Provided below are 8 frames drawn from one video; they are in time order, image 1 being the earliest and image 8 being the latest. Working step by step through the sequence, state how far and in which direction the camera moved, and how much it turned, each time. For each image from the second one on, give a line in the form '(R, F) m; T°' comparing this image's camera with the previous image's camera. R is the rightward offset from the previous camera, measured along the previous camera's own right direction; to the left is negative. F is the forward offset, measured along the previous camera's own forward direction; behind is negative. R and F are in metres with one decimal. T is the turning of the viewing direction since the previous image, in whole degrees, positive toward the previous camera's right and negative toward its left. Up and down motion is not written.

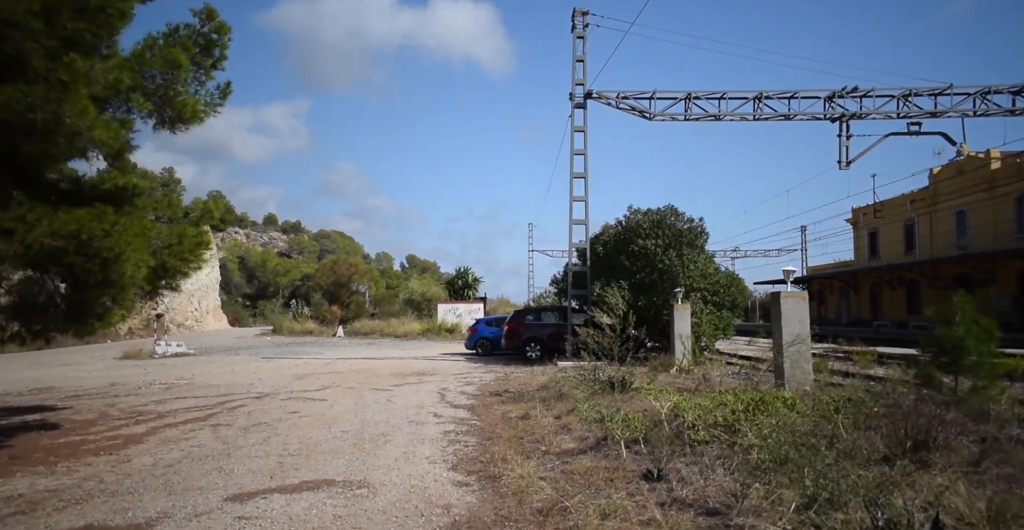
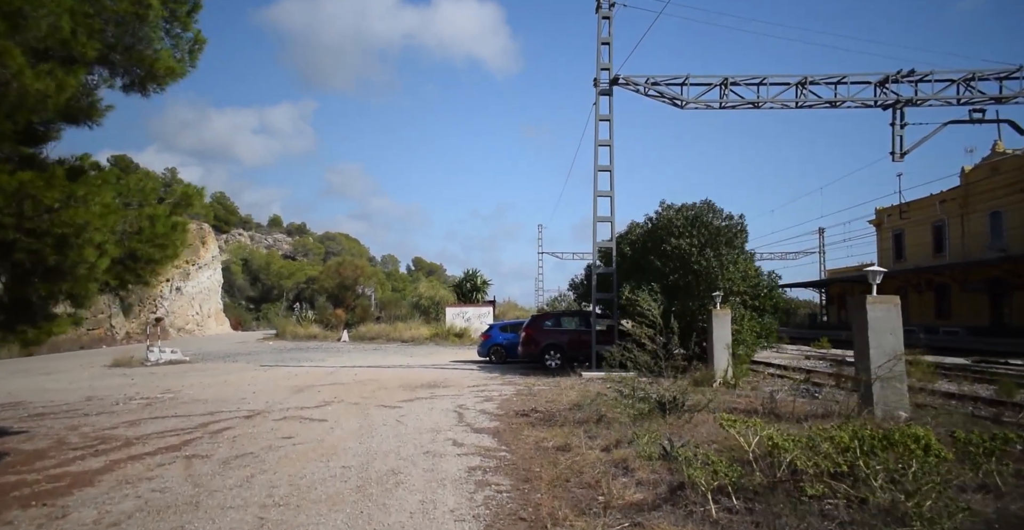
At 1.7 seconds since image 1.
(-0.4, +1.6) m; -1°
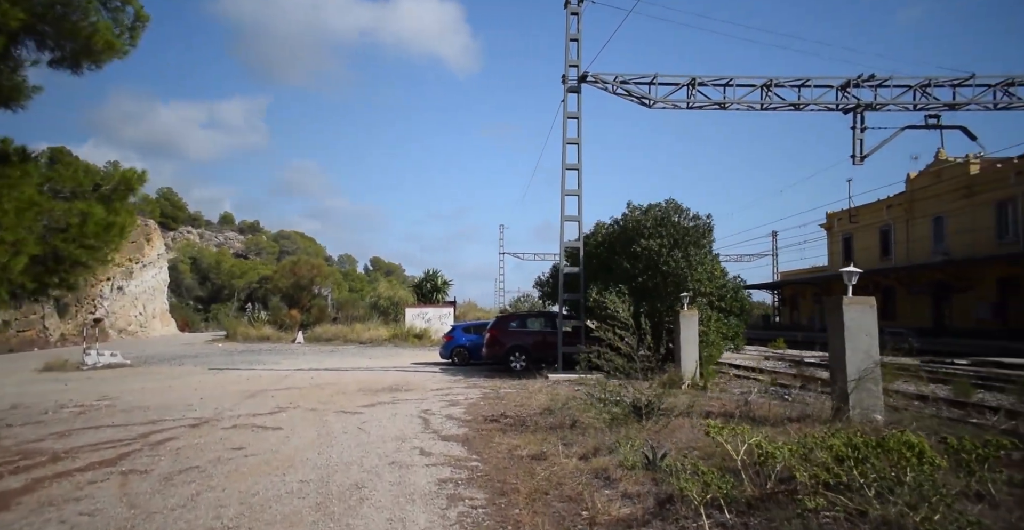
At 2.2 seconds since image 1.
(-0.2, +0.5) m; +4°
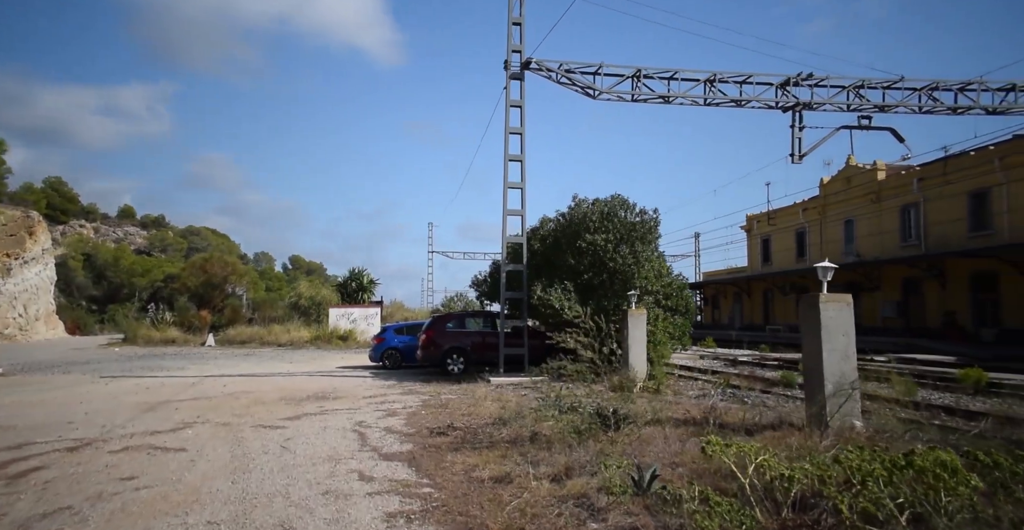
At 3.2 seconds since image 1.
(-0.4, +1.1) m; +7°
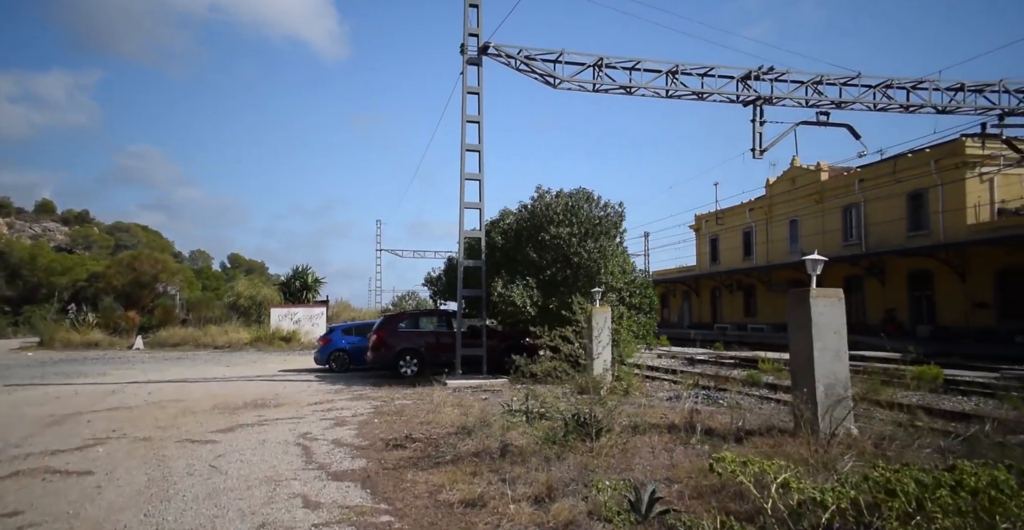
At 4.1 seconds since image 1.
(-0.2, +0.9) m; +5°
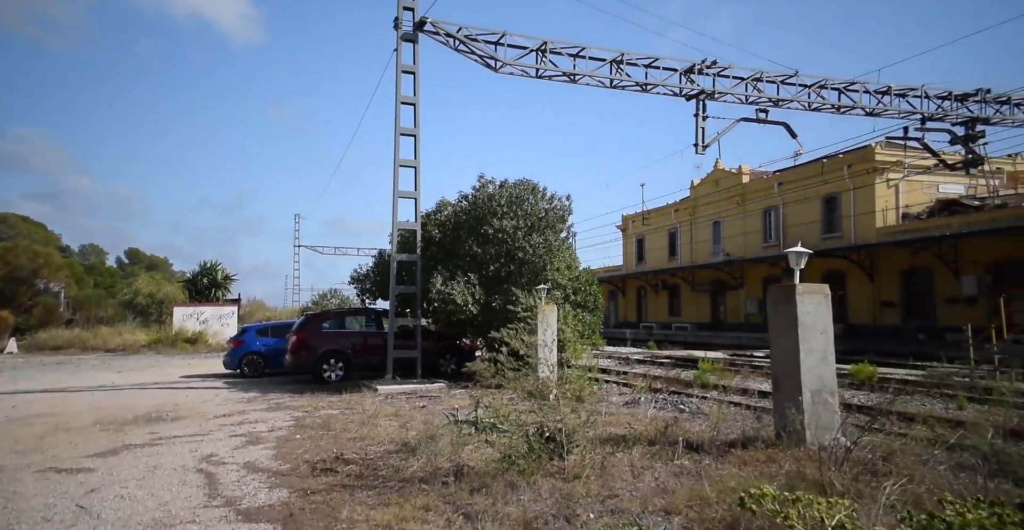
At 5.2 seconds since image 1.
(-0.3, +1.1) m; +7°
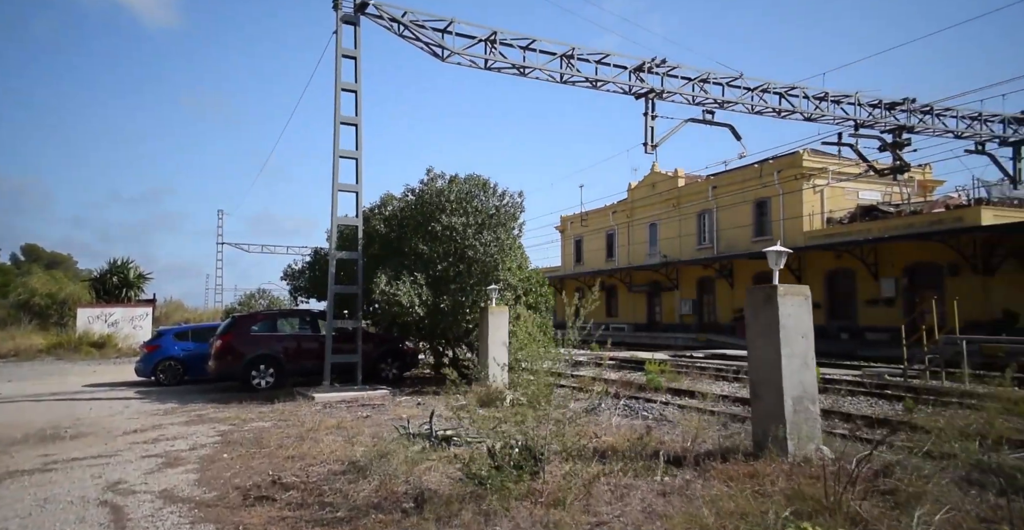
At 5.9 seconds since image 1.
(-0.3, +0.7) m; +6°
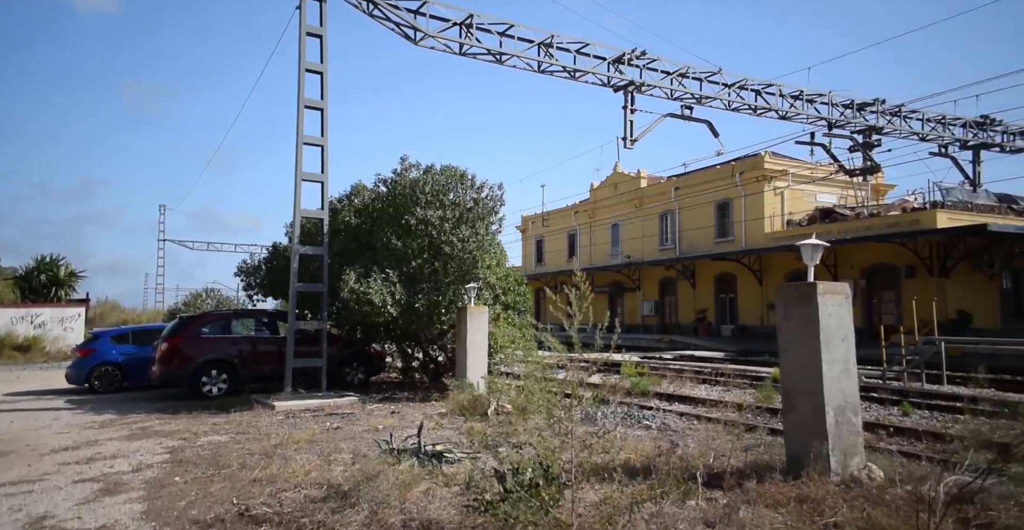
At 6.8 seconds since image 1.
(-0.5, +0.8) m; +4°
